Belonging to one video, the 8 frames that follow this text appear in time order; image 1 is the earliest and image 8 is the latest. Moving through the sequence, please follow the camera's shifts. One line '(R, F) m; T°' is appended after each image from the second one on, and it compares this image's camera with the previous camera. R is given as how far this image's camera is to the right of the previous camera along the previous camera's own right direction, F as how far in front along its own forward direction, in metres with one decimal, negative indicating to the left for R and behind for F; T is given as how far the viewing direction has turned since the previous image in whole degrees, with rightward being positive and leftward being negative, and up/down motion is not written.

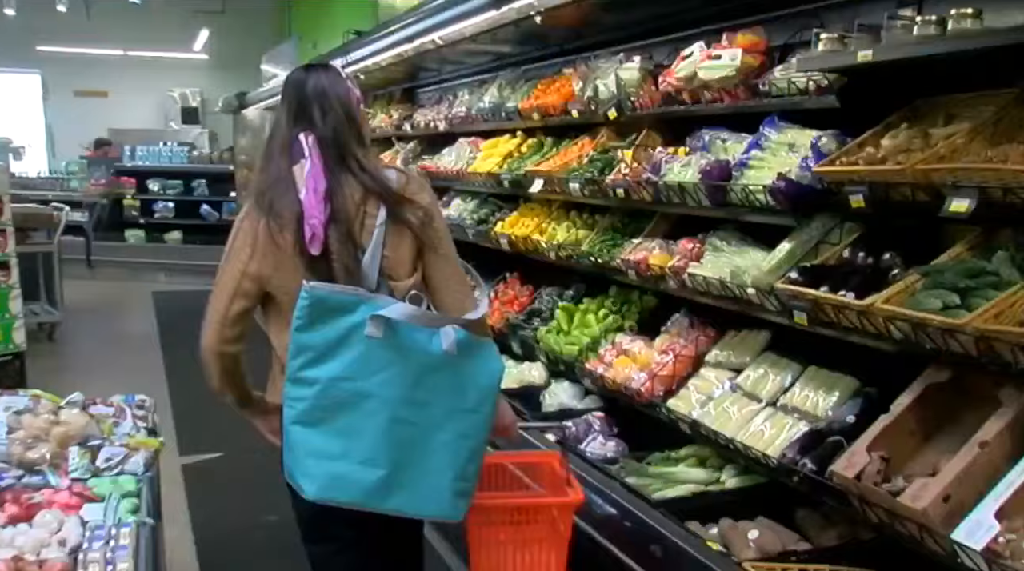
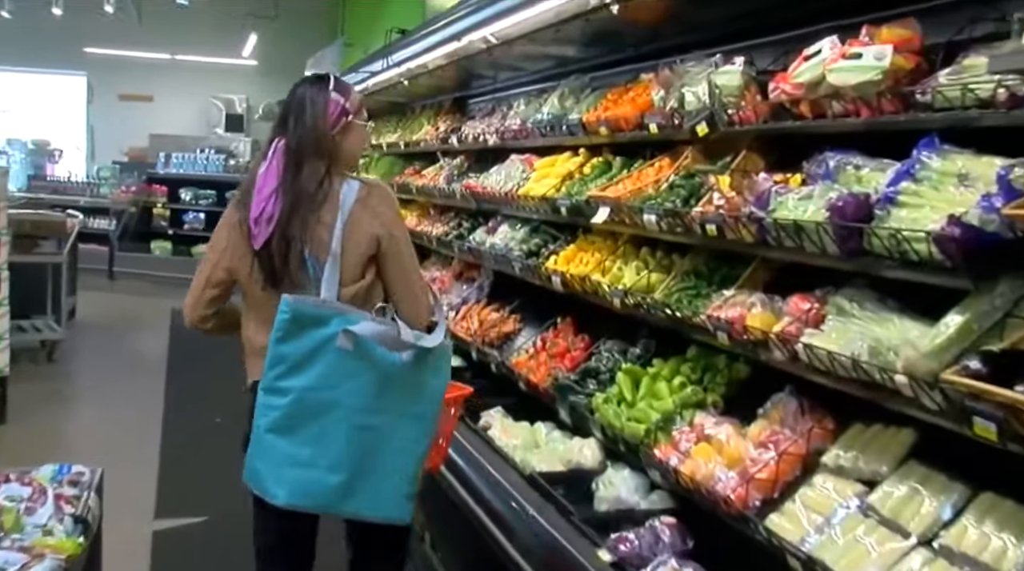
(0.0, +0.6) m; -4°
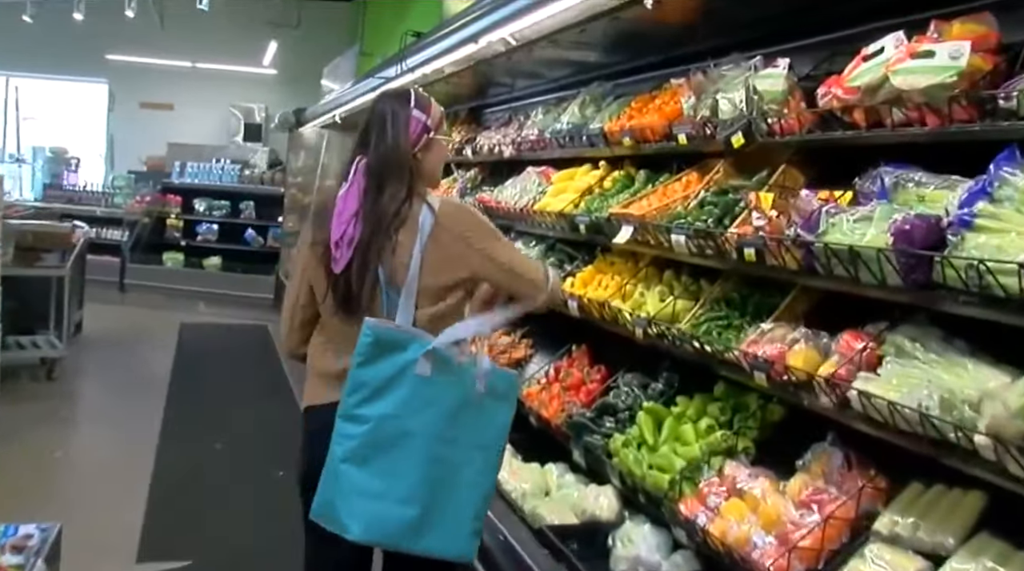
(0.0, +0.2) m; -2°
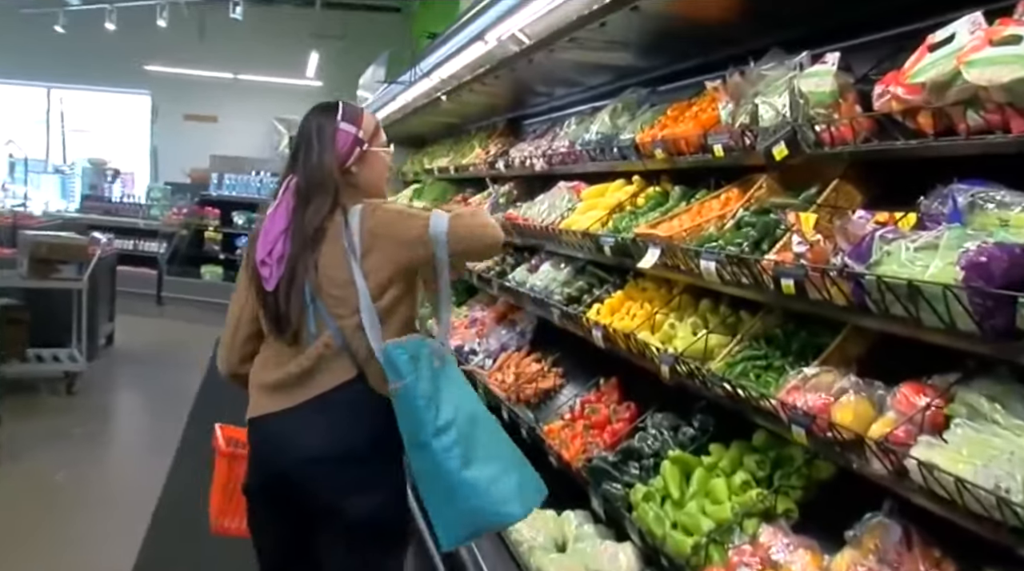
(+0.1, +0.3) m; -4°
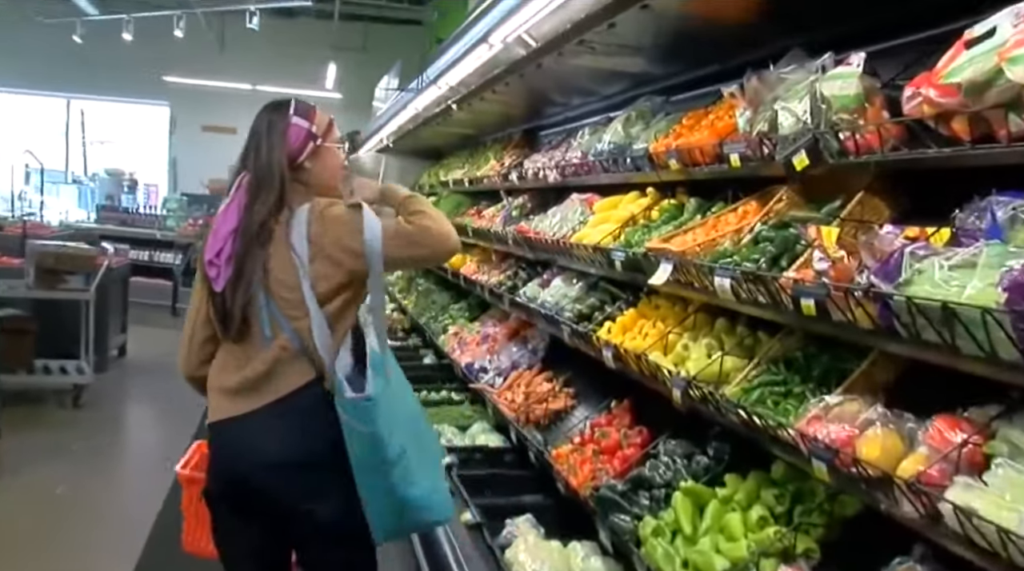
(0.0, +0.1) m; -2°
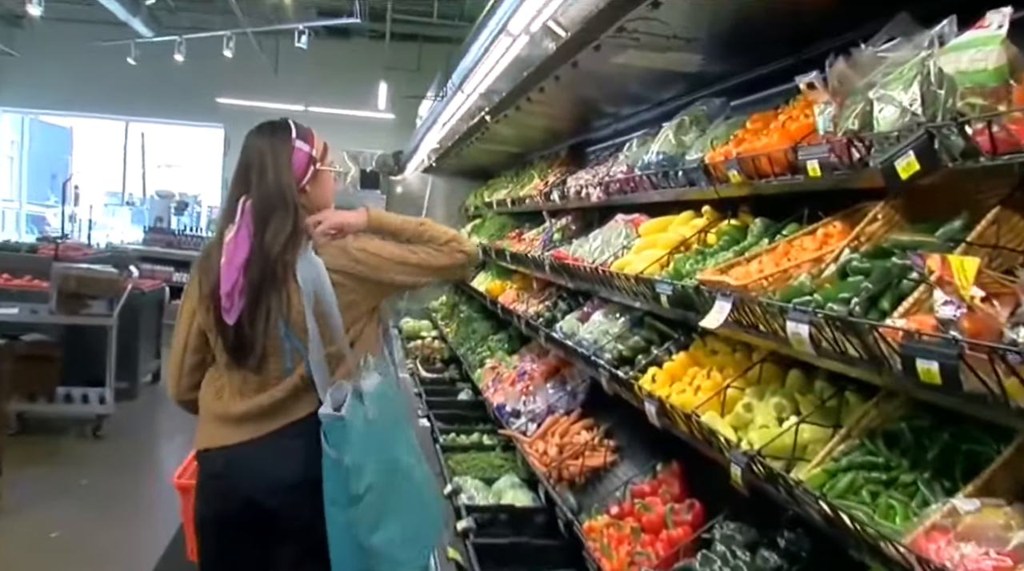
(+0.1, +0.4) m; -4°
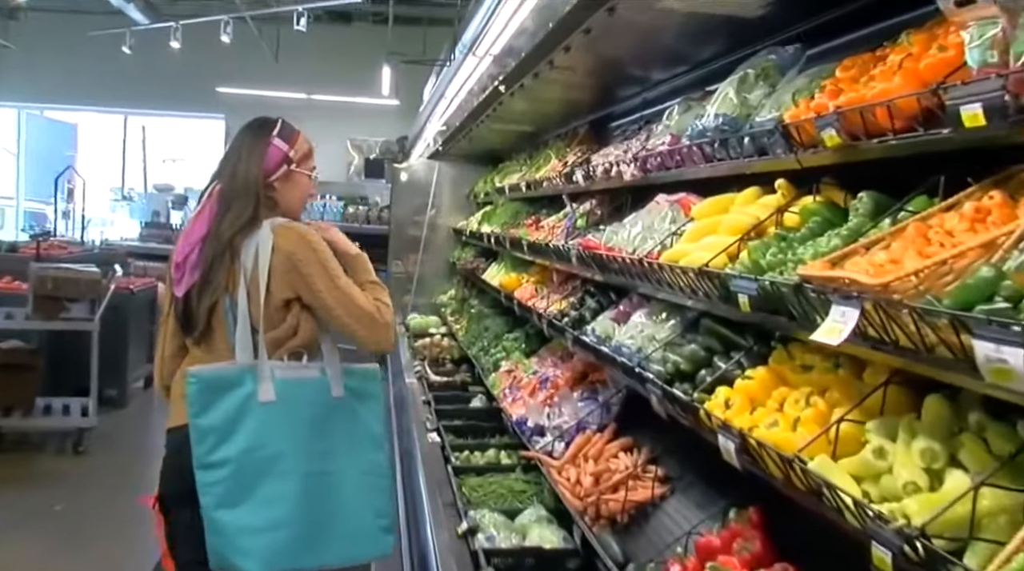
(0.0, +0.4) m; -1°
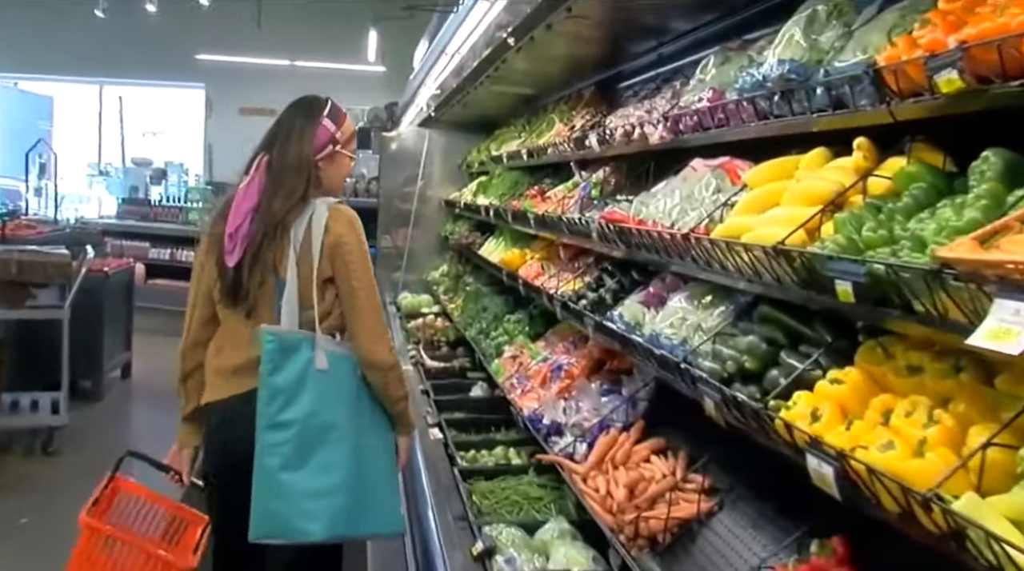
(-0.1, +0.3) m; +1°
